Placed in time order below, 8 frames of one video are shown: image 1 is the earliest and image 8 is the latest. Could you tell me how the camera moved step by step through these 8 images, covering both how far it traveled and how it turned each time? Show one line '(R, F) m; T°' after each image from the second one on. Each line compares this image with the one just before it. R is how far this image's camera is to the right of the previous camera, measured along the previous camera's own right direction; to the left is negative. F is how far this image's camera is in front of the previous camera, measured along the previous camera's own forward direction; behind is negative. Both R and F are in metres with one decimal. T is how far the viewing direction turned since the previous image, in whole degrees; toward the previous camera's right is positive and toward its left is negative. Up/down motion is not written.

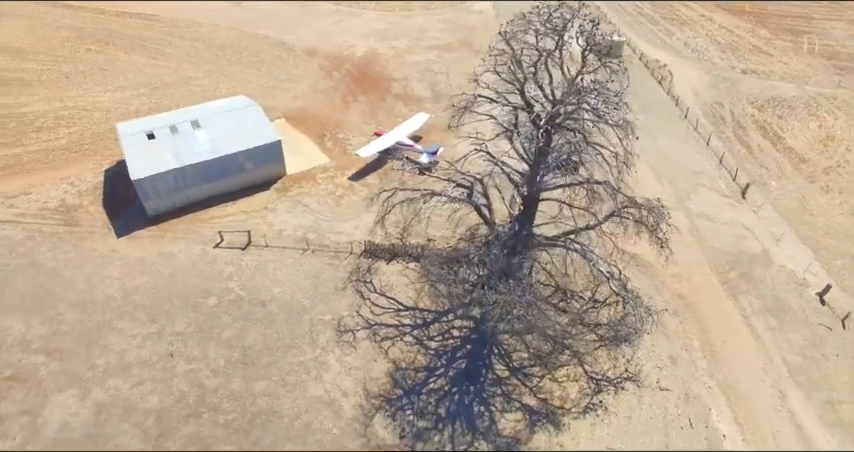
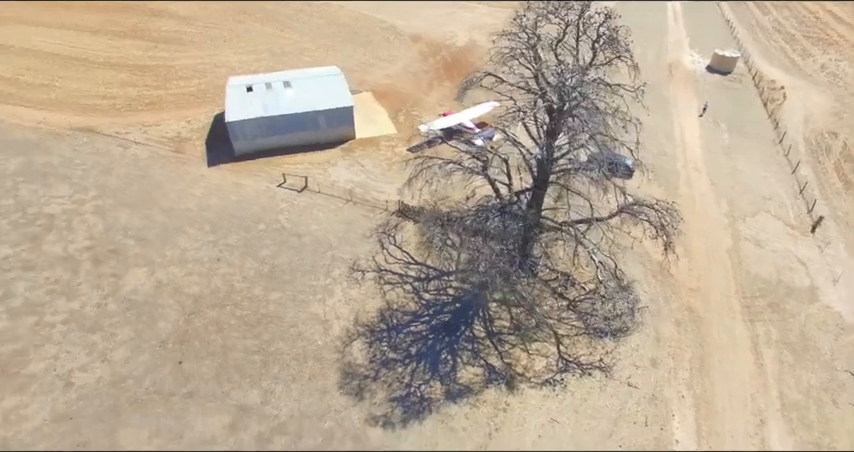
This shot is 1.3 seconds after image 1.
(+4.5, -2.3) m; -15°
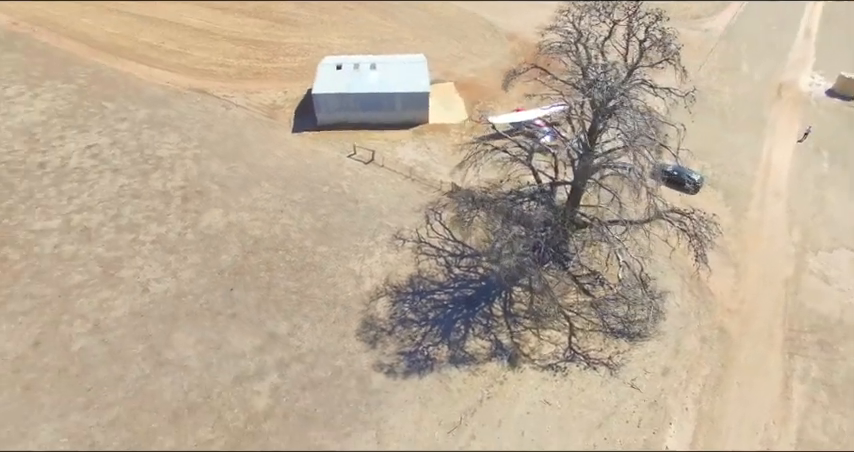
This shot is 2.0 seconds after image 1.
(+3.3, -1.6) m; -12°
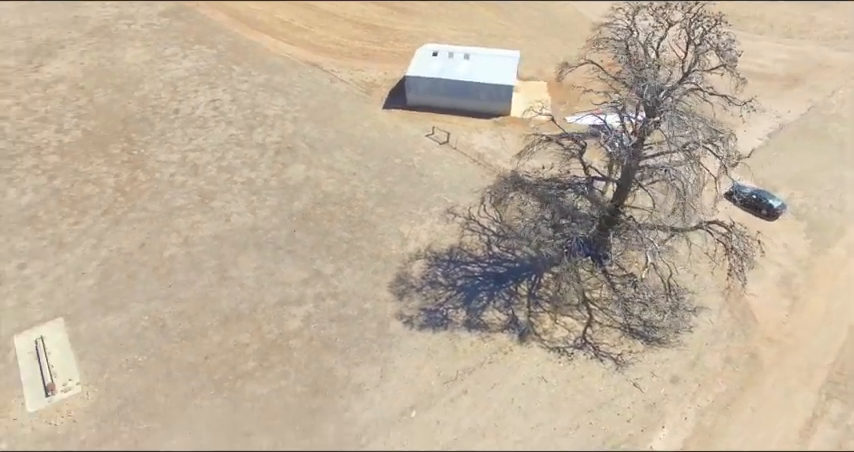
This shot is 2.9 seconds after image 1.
(+4.0, -1.8) m; -14°
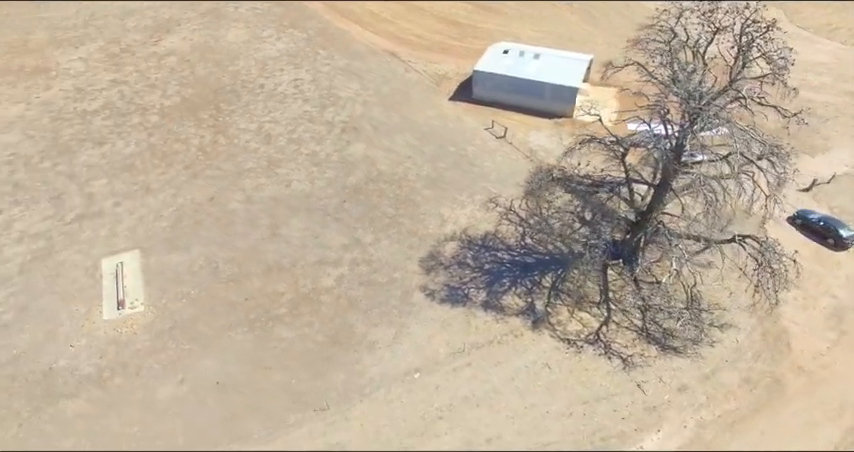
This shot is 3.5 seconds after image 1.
(+3.1, -1.4) m; -11°
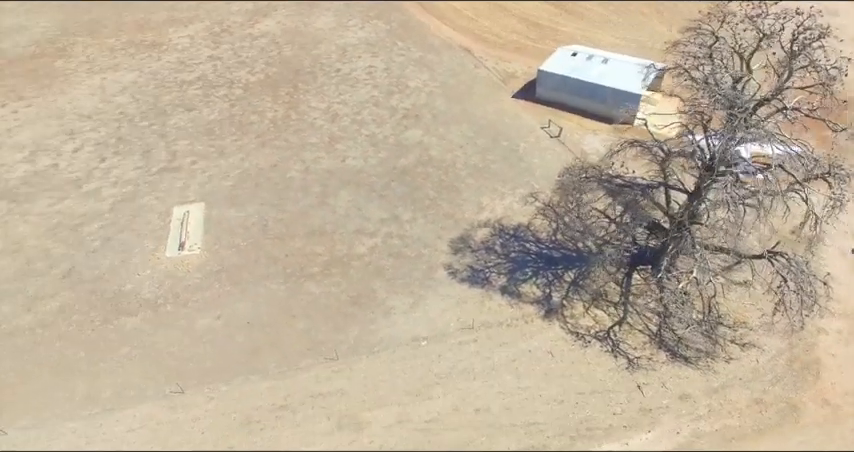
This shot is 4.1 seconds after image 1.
(+3.3, -1.3) m; -11°
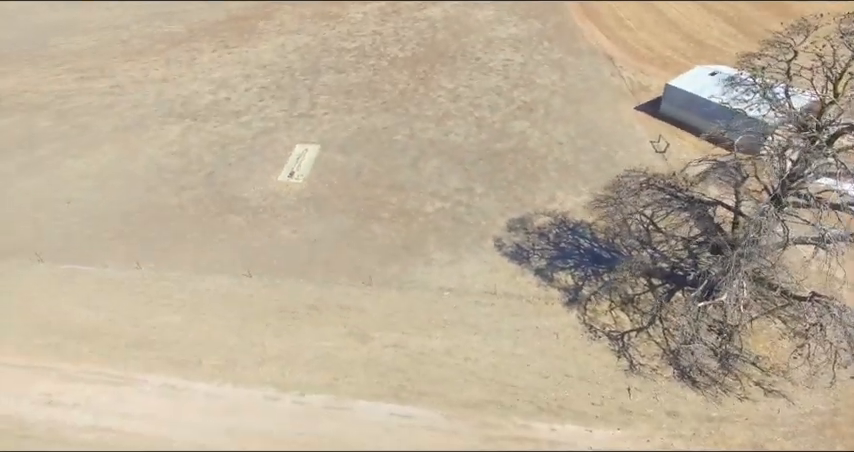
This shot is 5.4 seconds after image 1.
(+7.2, -1.9) m; -21°
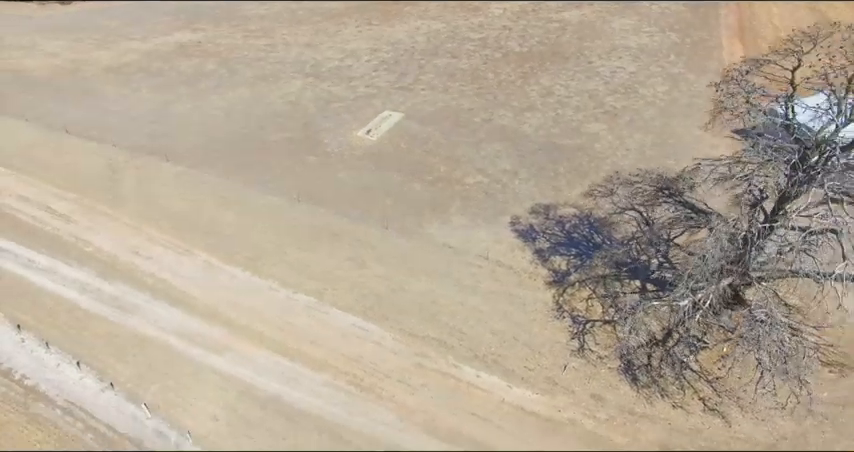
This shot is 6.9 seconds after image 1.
(+8.8, -2.2) m; -20°
